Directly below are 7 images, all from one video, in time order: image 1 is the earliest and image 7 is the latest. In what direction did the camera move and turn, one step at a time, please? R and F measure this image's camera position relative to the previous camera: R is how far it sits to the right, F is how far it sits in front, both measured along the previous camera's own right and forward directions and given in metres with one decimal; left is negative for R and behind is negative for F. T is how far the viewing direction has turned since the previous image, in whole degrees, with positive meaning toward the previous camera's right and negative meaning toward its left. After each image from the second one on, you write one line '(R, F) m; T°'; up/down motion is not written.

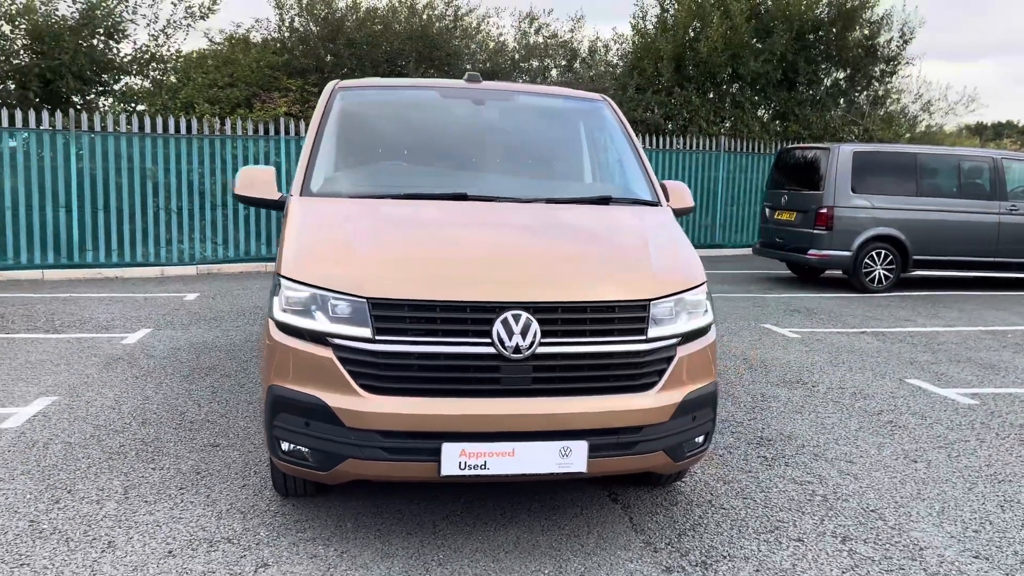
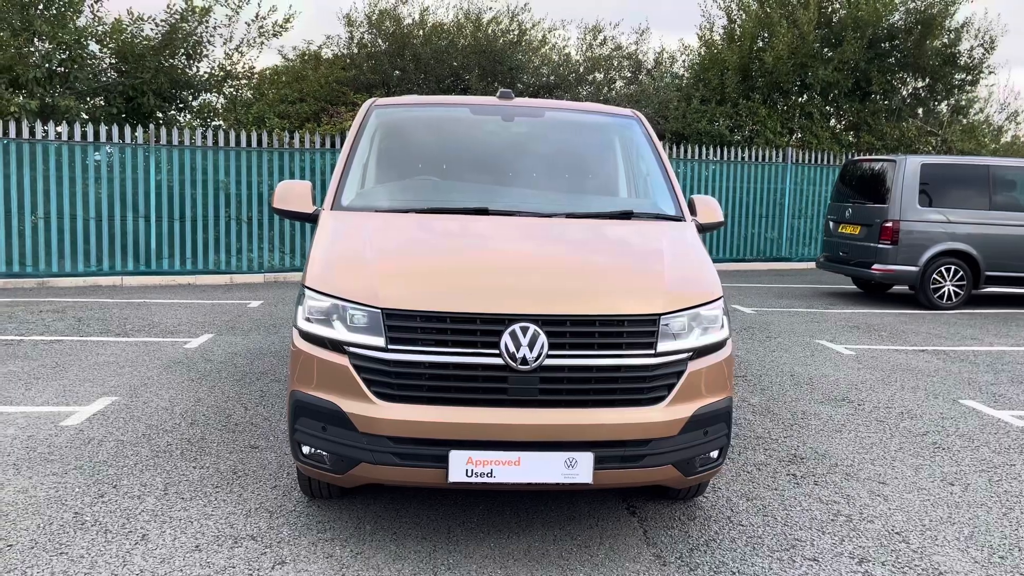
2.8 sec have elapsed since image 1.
(+0.2, -0.1) m; -5°
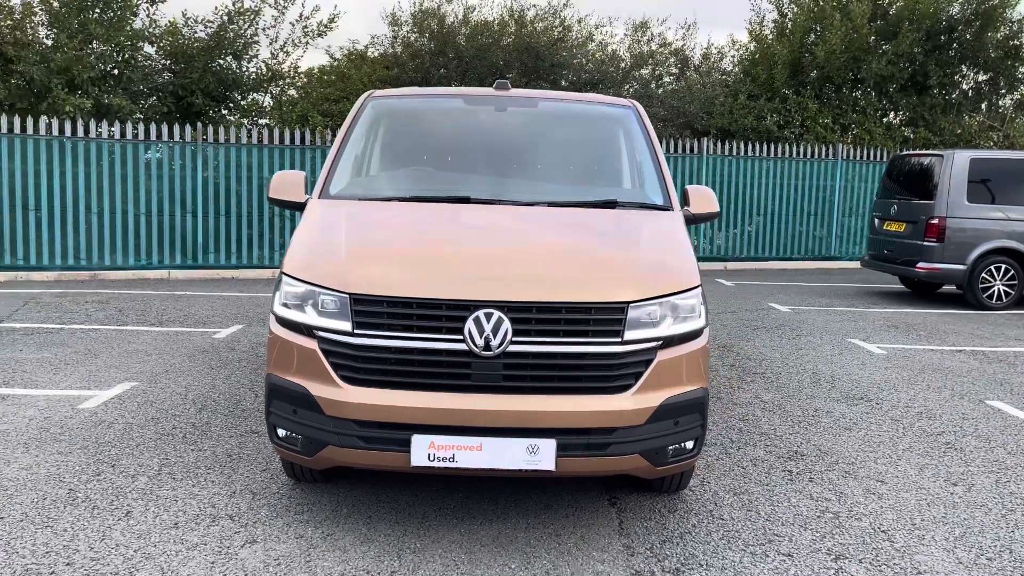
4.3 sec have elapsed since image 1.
(+0.3, 0.0) m; -4°
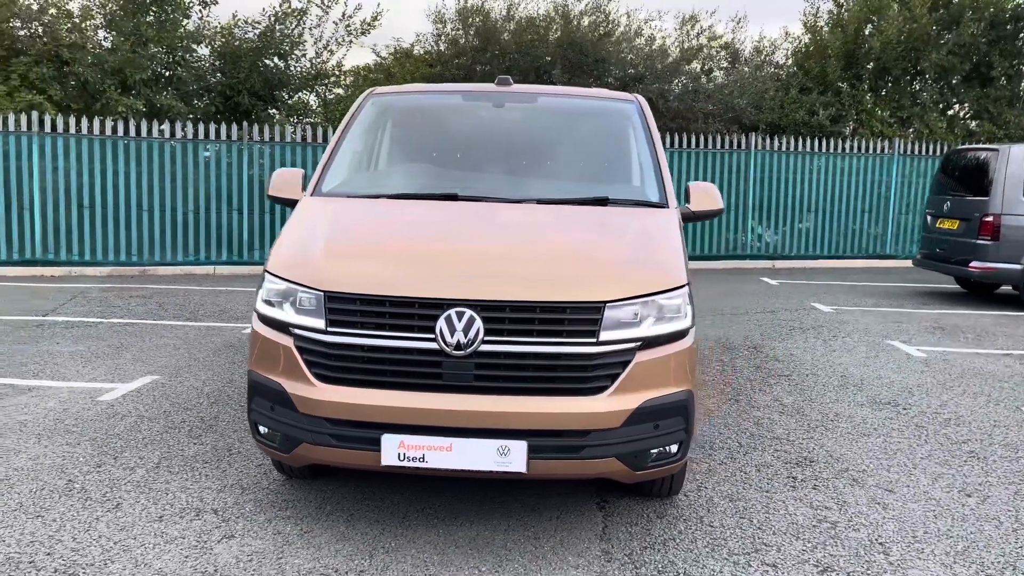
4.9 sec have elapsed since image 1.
(+0.3, +0.1) m; -4°
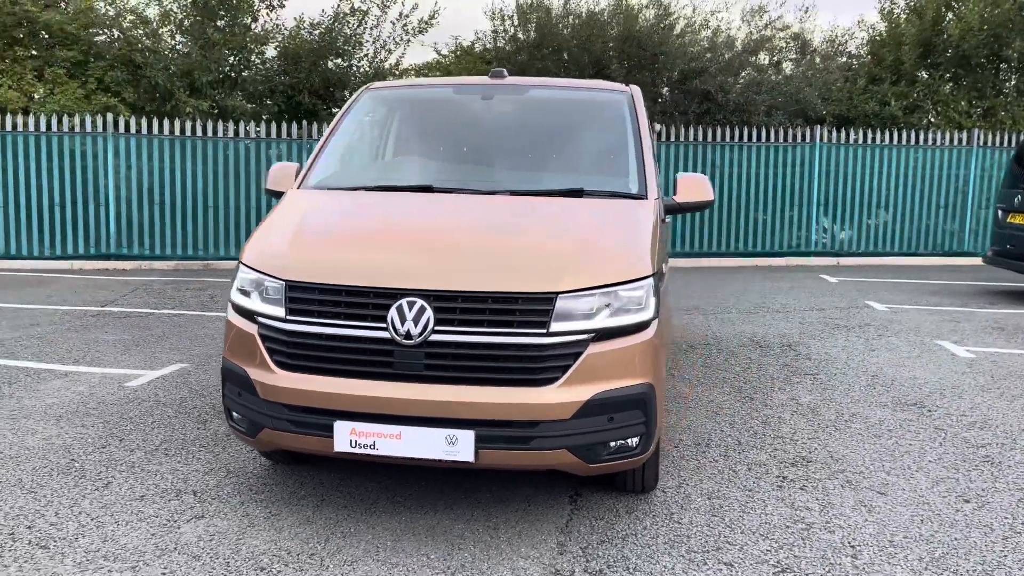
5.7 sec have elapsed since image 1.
(+0.4, 0.0) m; -6°
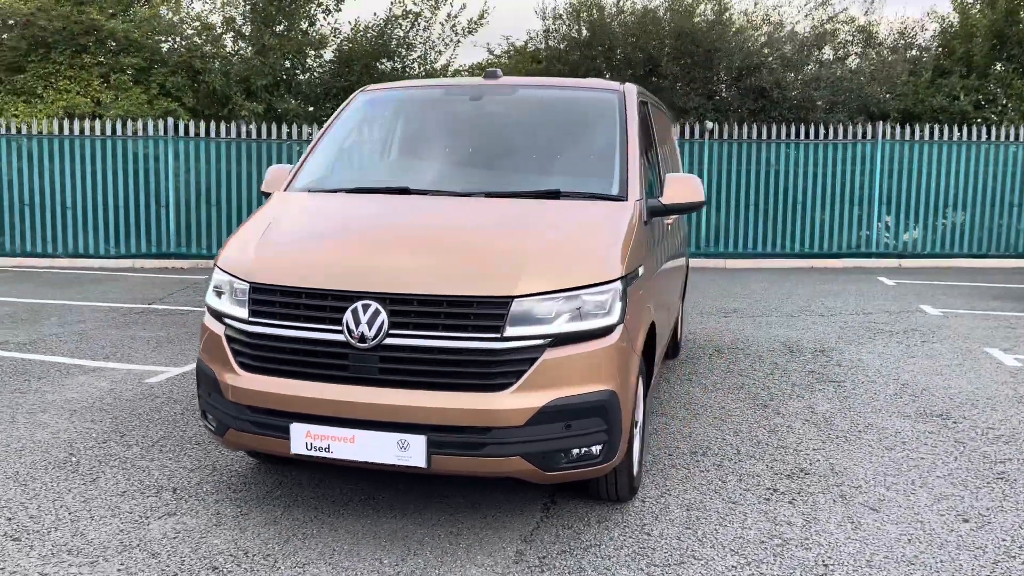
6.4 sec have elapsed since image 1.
(+0.4, +0.1) m; -5°
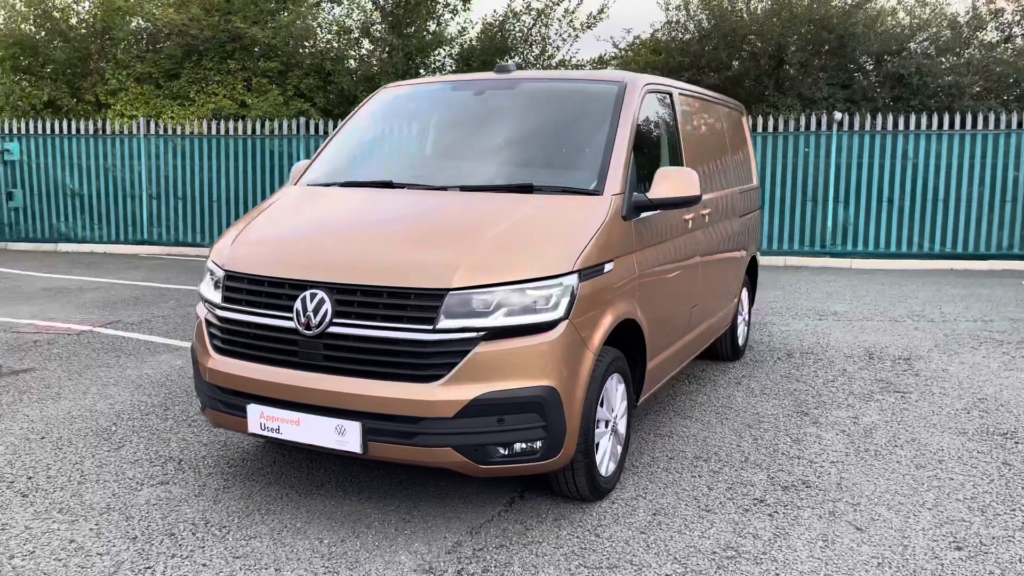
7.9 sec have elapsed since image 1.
(+0.8, +0.1) m; -11°
